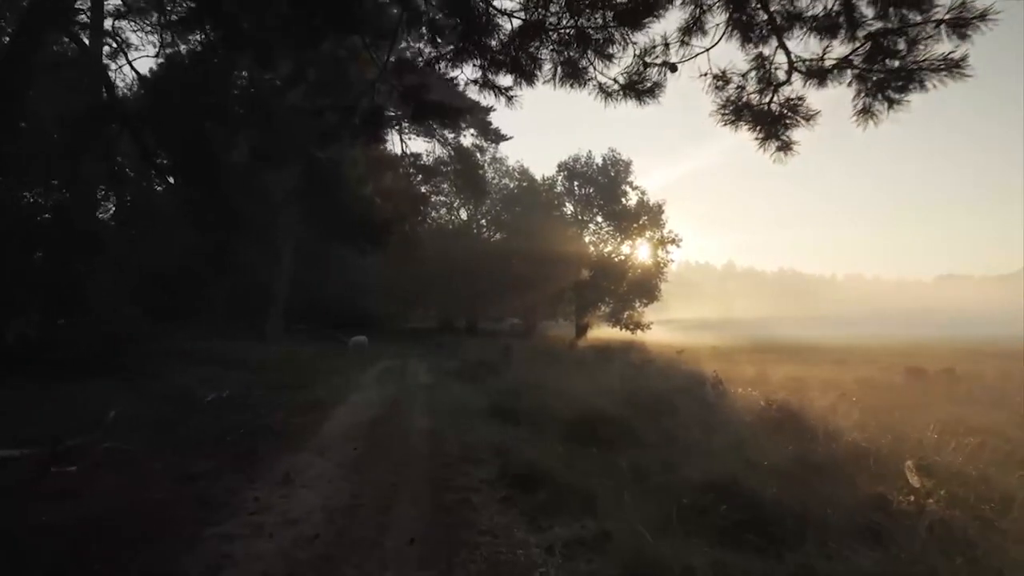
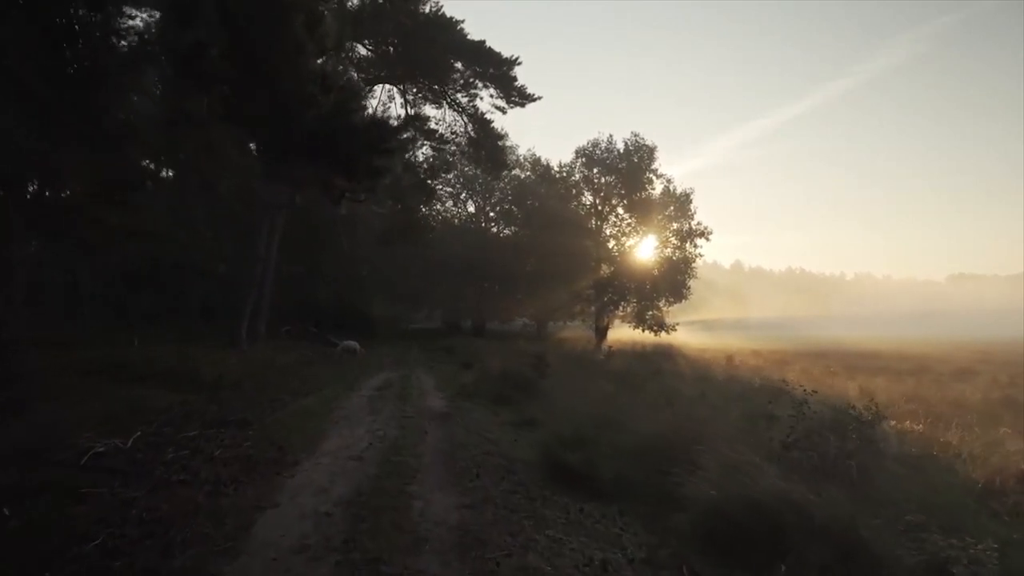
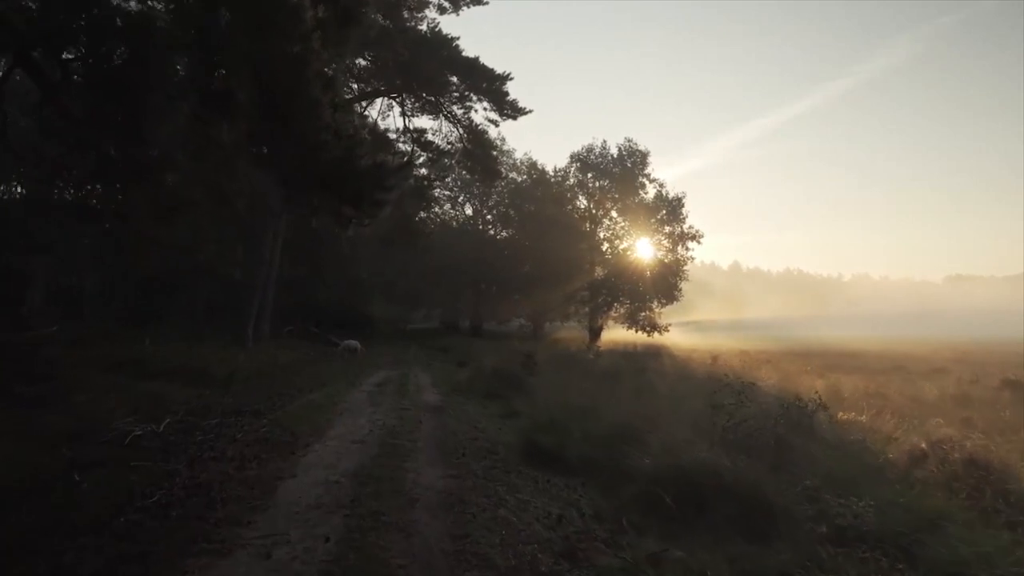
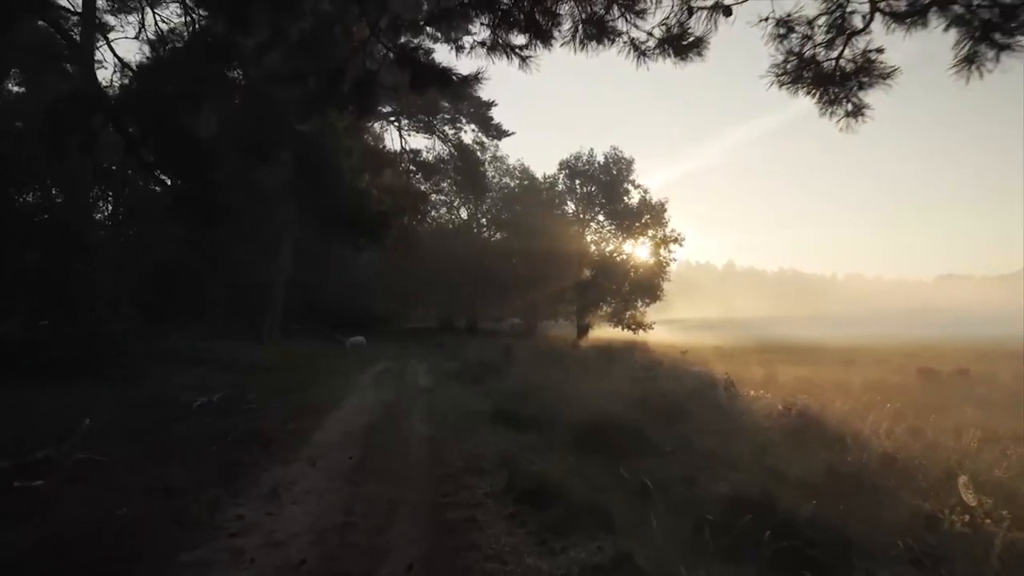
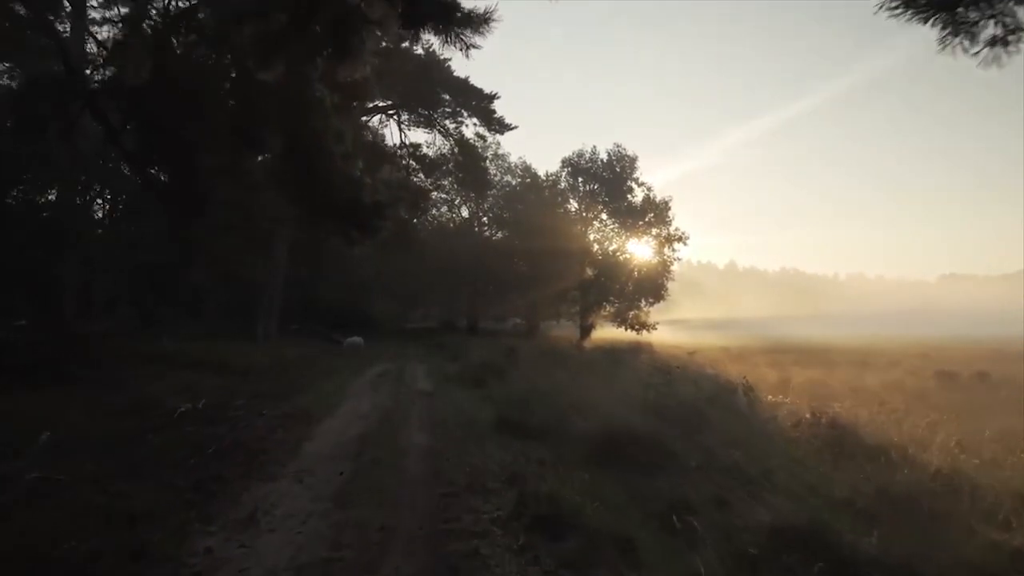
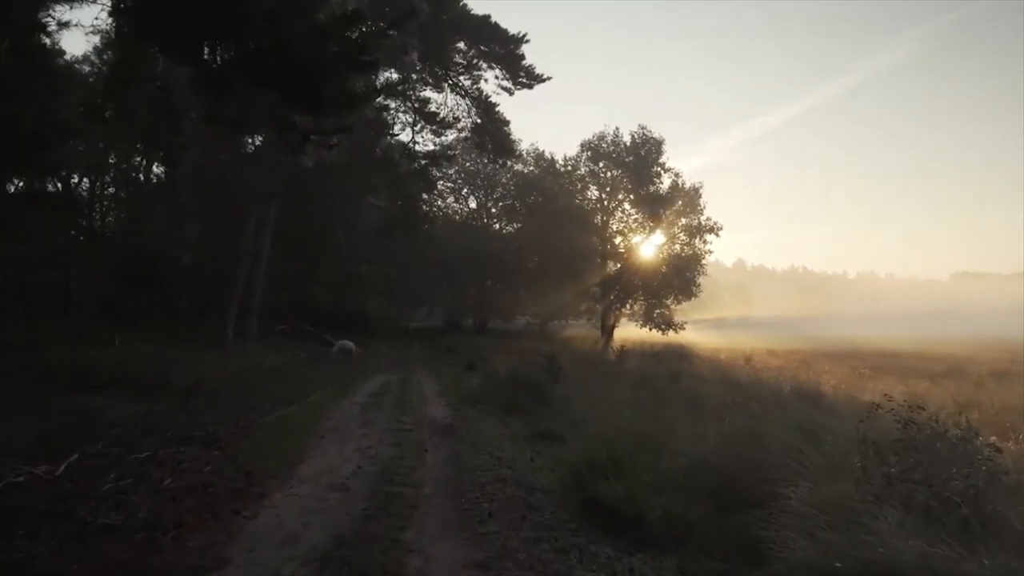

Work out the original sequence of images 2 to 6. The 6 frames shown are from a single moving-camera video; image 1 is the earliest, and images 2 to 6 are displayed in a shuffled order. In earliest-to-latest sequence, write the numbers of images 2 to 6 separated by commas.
4, 5, 3, 2, 6
